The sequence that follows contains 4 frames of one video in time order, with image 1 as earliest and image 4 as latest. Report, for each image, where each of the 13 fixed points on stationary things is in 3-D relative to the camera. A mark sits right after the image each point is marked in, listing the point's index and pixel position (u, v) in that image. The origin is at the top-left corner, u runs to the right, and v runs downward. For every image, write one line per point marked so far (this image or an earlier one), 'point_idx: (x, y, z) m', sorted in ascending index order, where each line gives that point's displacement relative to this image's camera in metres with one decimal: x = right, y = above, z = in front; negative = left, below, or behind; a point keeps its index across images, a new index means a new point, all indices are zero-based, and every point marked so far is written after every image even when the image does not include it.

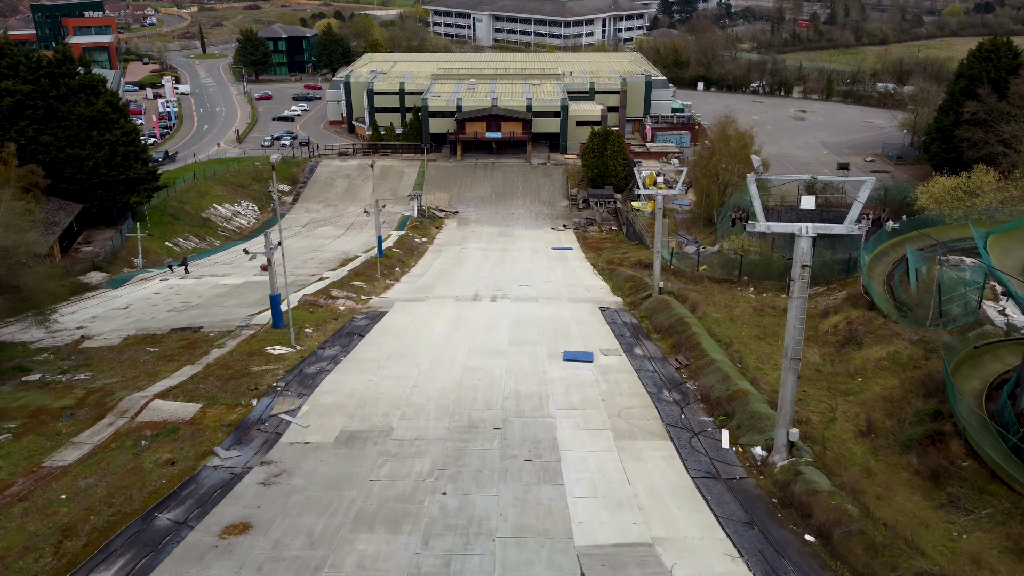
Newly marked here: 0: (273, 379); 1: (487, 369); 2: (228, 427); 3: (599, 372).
0: (-5.6, -2.2, +19.1) m
1: (-0.6, -2.1, +20.1) m
2: (-5.9, -2.9, +16.9) m
3: (+2.1, -2.1, +19.9) m
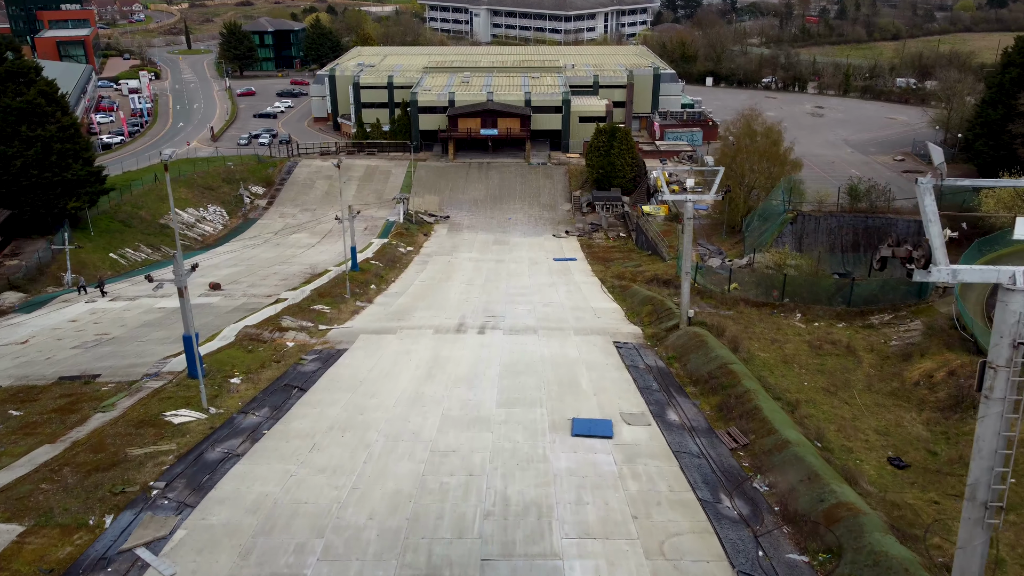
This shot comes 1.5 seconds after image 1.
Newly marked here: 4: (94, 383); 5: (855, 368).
0: (-5.8, -3.1, +13.4) m
1: (-0.8, -2.9, +14.4) m
2: (-6.1, -3.7, +11.2) m
3: (+1.9, -3.0, +14.2) m
4: (-9.3, -2.1, +18.4) m
5: (+8.2, -1.9, +19.8) m
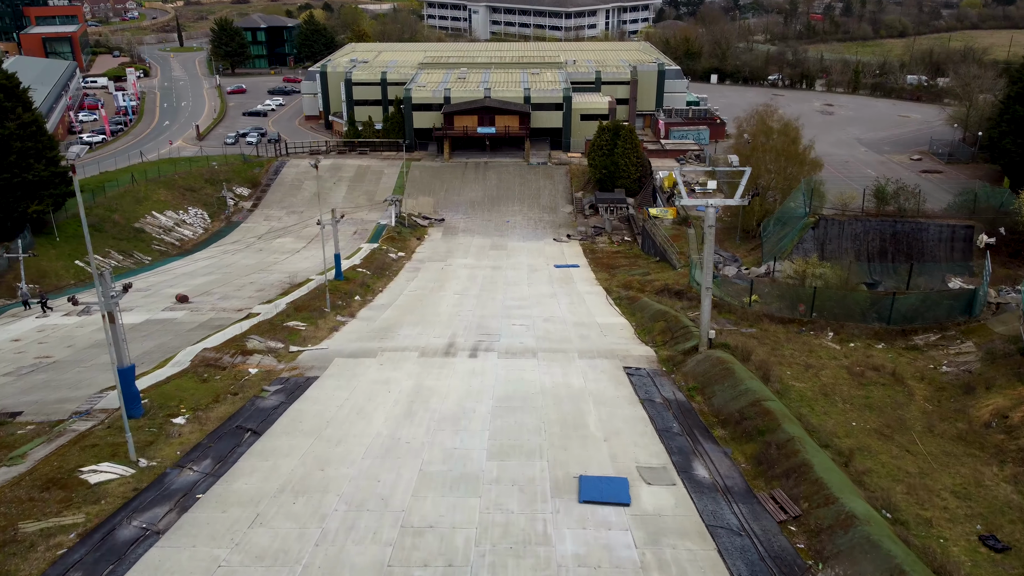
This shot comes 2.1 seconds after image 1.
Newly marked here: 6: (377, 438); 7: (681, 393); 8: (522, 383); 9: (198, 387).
0: (-5.9, -3.5, +10.5) m
1: (-0.9, -3.4, +11.5) m
2: (-6.2, -4.2, +8.3) m
3: (+1.8, -3.4, +11.4) m
4: (-9.4, -2.5, +15.5) m
5: (+8.1, -2.3, +17.0) m
6: (-2.4, -2.6, +14.5) m
7: (+3.6, -2.2, +17.7) m
8: (+0.2, -2.1, +18.3) m
9: (-6.7, -2.1, +17.7) m
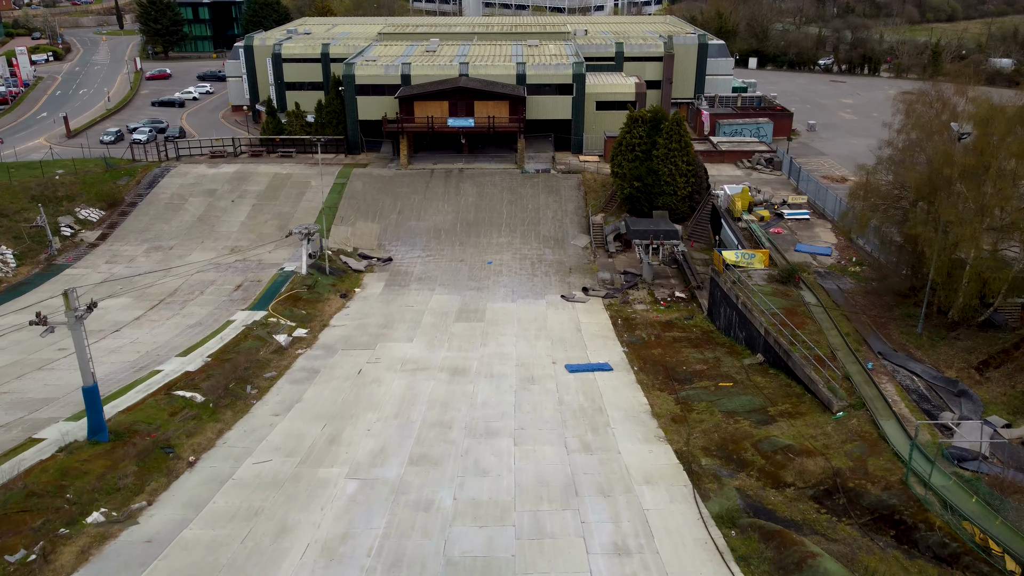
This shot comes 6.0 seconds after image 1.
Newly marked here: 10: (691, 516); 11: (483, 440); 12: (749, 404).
0: (-6.5, -6.7, -7.7) m
1: (-1.6, -6.5, -6.7) m
2: (-6.8, -7.3, -9.9) m
3: (+1.2, -6.5, -6.8) m
4: (-10.0, -5.7, -2.7) m
5: (+7.5, -5.5, -1.2) m
6: (-3.0, -5.8, -3.7) m
7: (+3.0, -5.4, -0.5) m
8: (-0.4, -5.3, 0.0) m
9: (-7.3, -5.3, -0.6) m
10: (+2.7, -3.5, +13.0) m
11: (-0.7, -3.1, +16.3) m
12: (+4.8, -2.5, +17.1) m
